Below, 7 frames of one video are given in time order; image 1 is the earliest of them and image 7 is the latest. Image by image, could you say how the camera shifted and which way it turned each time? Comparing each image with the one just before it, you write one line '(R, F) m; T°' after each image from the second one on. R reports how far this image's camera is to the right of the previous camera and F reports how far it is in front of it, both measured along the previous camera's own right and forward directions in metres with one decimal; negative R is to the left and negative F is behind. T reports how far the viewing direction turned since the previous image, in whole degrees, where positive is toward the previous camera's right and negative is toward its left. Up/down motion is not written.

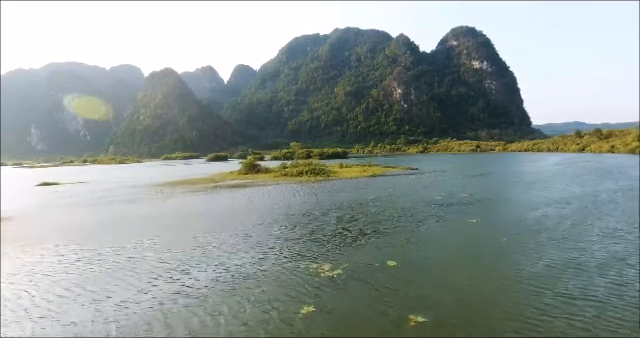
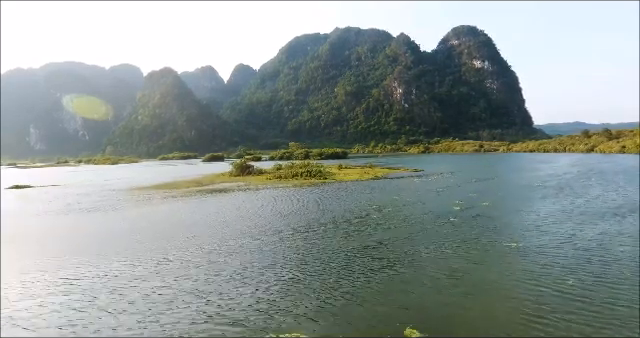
(+0.2, +2.9) m; 0°
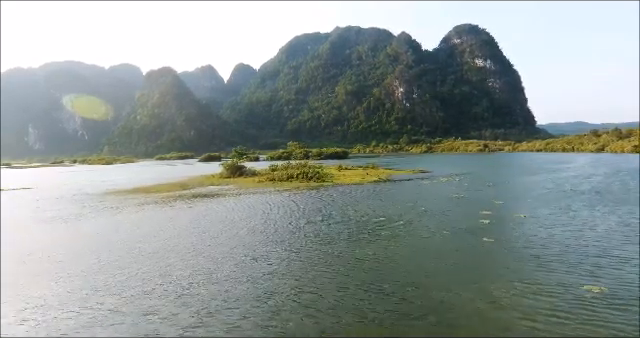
(+0.2, +3.1) m; 0°
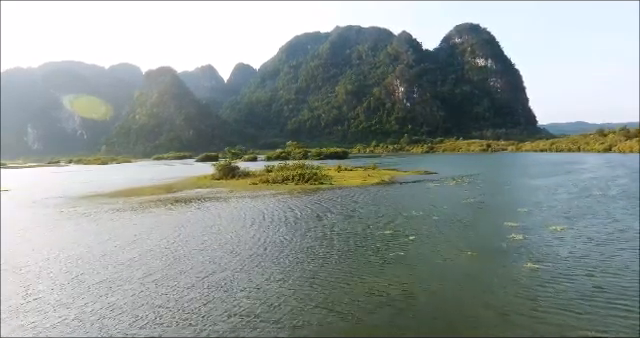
(+0.1, +2.1) m; 0°
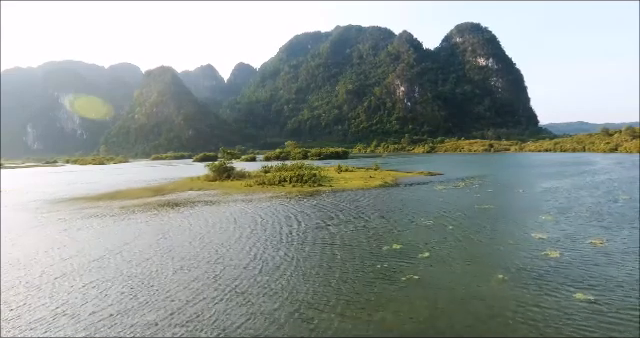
(+0.1, +1.6) m; 0°
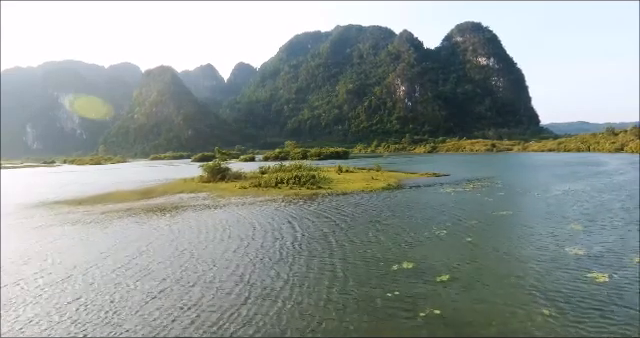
(0.0, +1.4) m; 0°
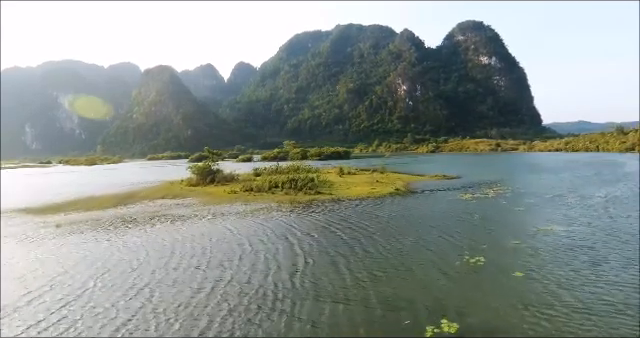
(+0.1, +2.5) m; 0°
